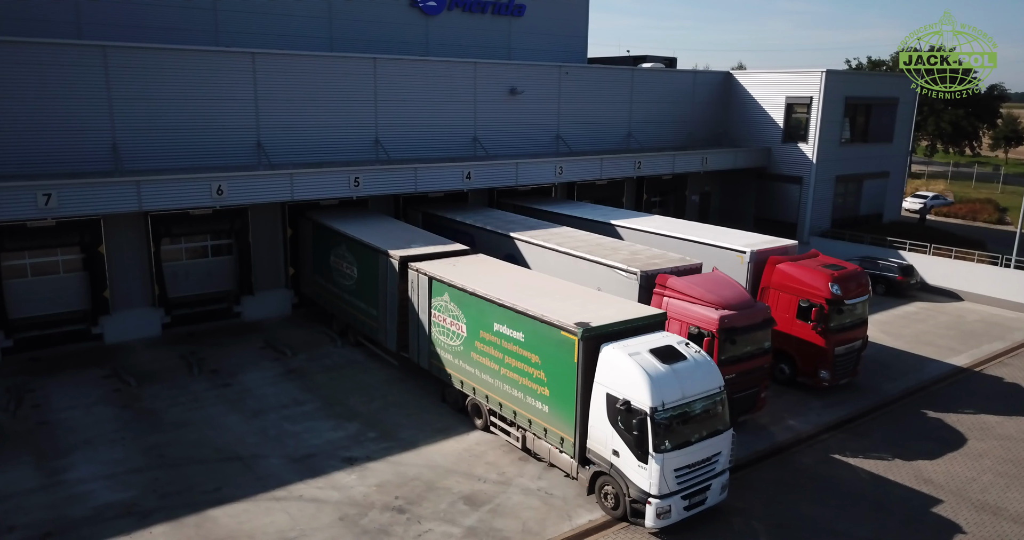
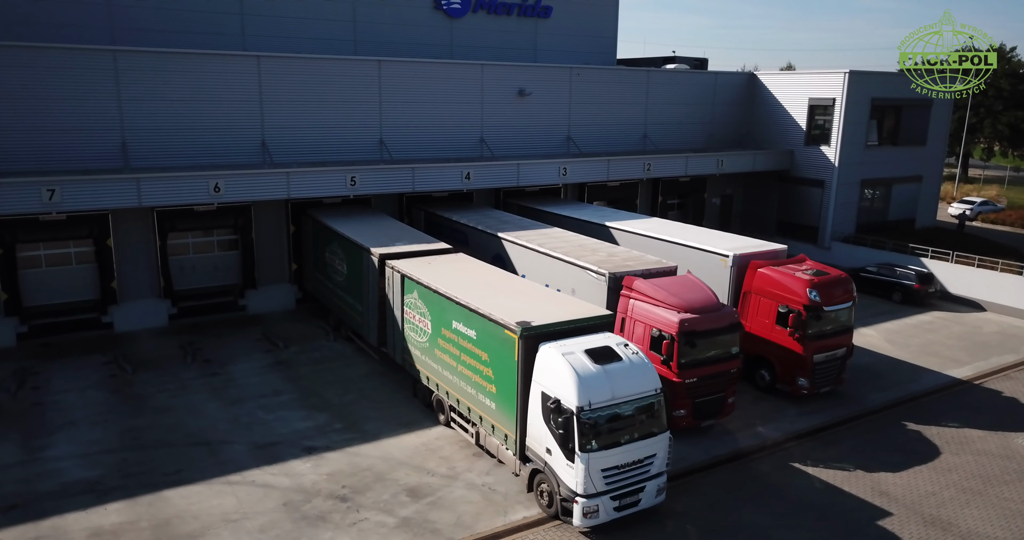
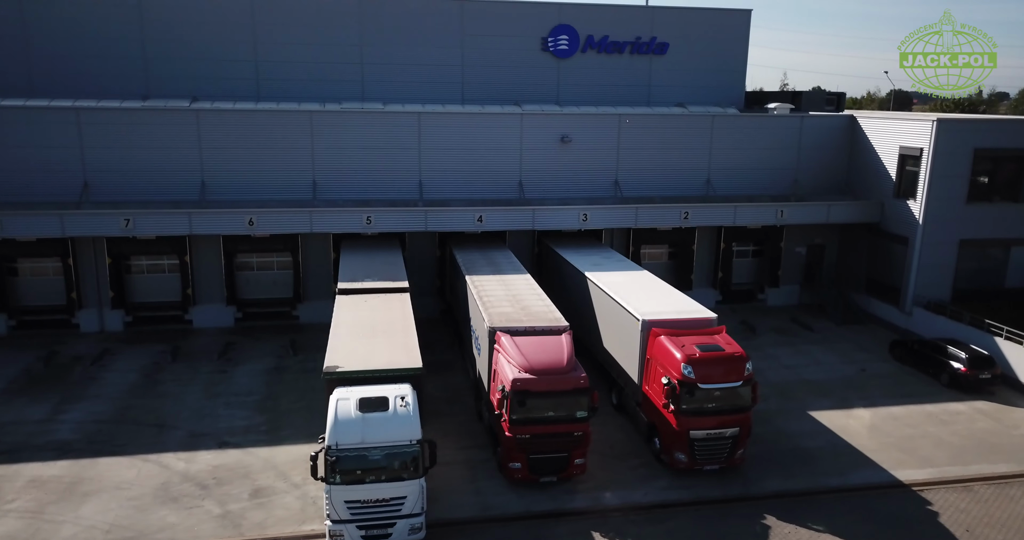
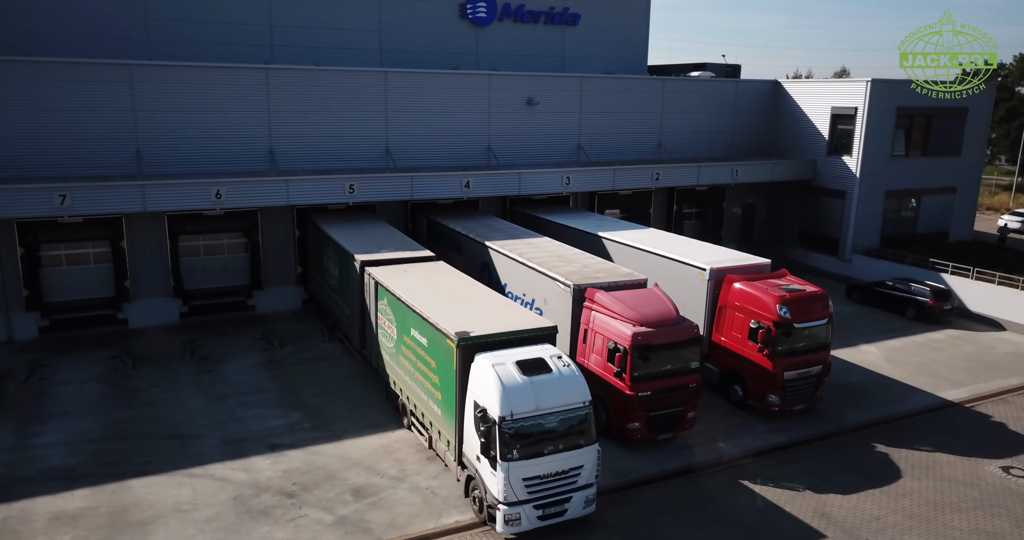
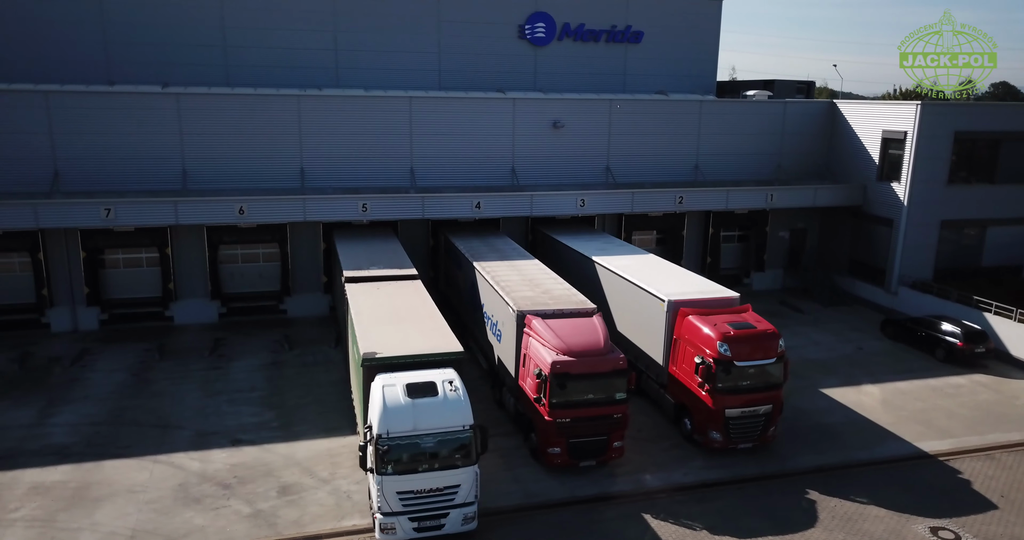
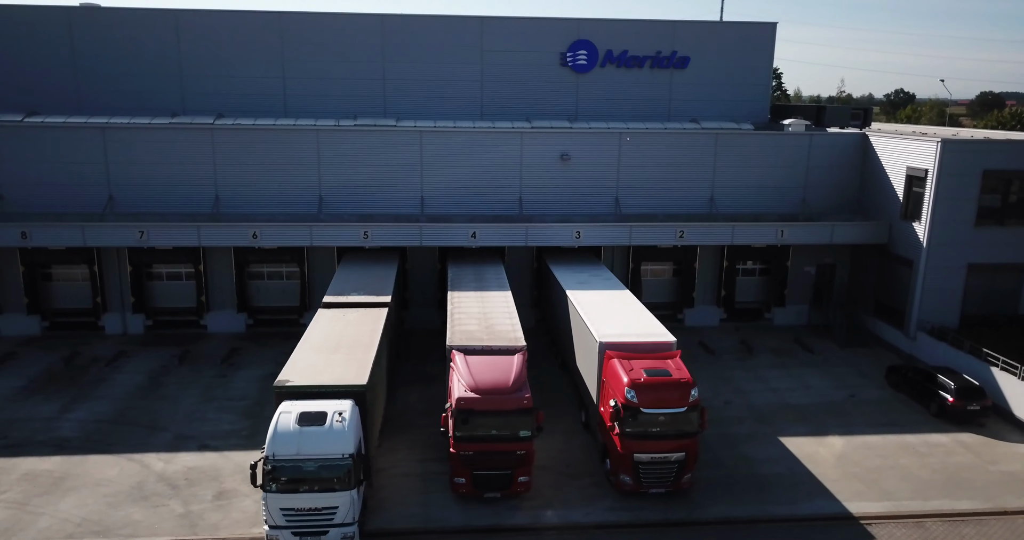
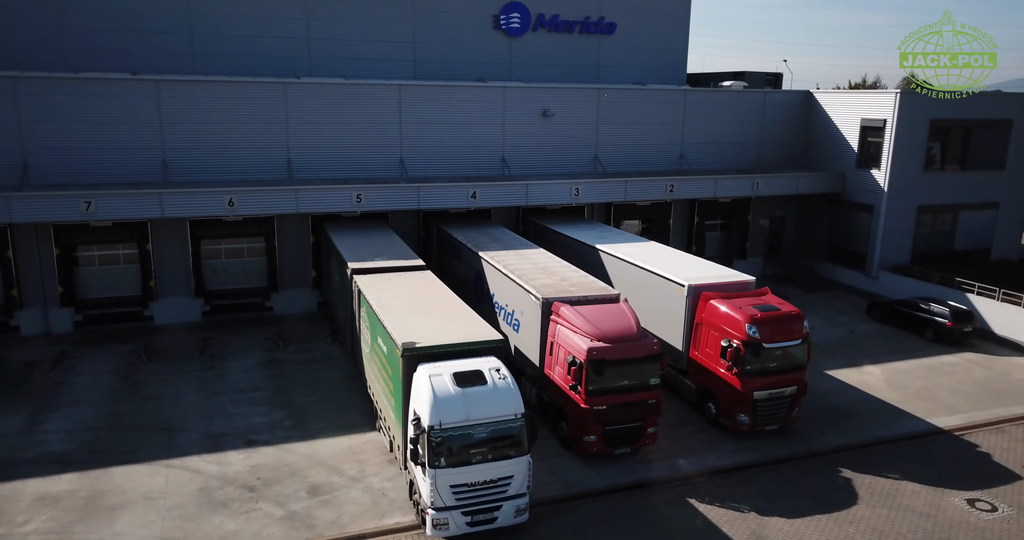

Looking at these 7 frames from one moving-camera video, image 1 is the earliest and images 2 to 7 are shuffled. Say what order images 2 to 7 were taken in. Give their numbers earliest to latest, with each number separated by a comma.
2, 4, 7, 5, 3, 6
